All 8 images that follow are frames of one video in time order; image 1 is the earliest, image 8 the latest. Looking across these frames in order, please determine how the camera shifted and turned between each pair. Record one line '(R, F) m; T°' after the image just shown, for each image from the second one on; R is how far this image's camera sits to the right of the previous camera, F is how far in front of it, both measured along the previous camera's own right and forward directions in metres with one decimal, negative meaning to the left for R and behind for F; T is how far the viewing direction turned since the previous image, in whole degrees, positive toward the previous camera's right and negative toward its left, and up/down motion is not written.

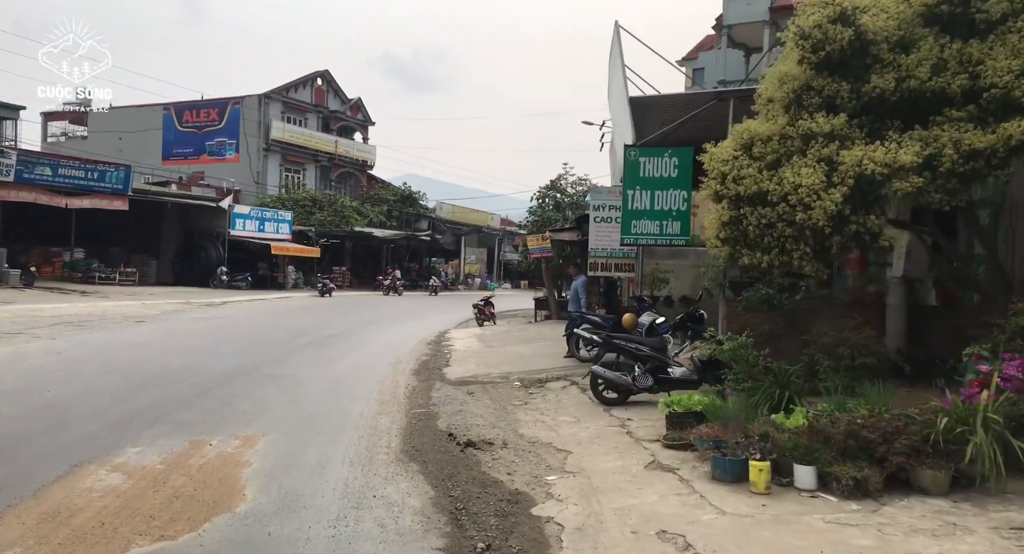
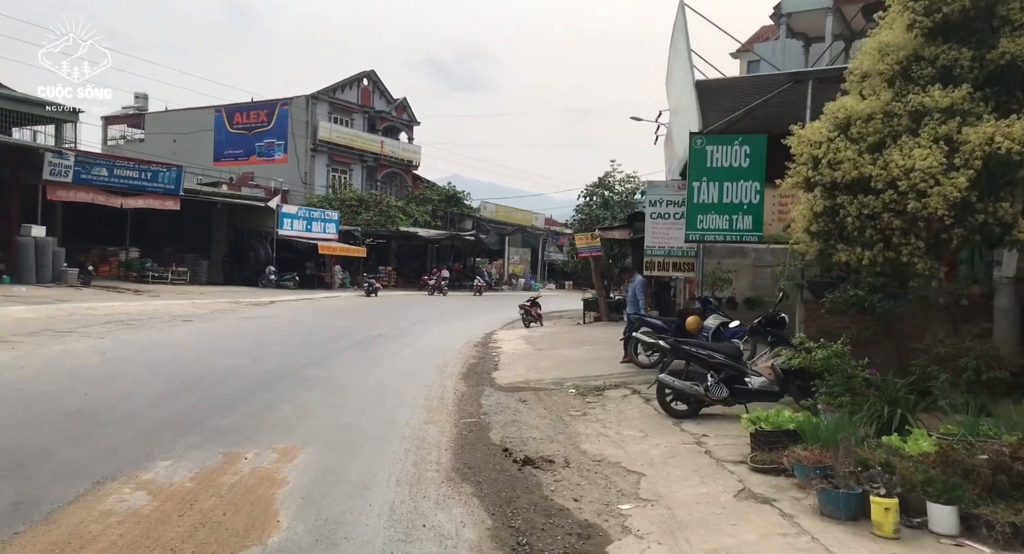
(-0.2, +0.6) m; -3°
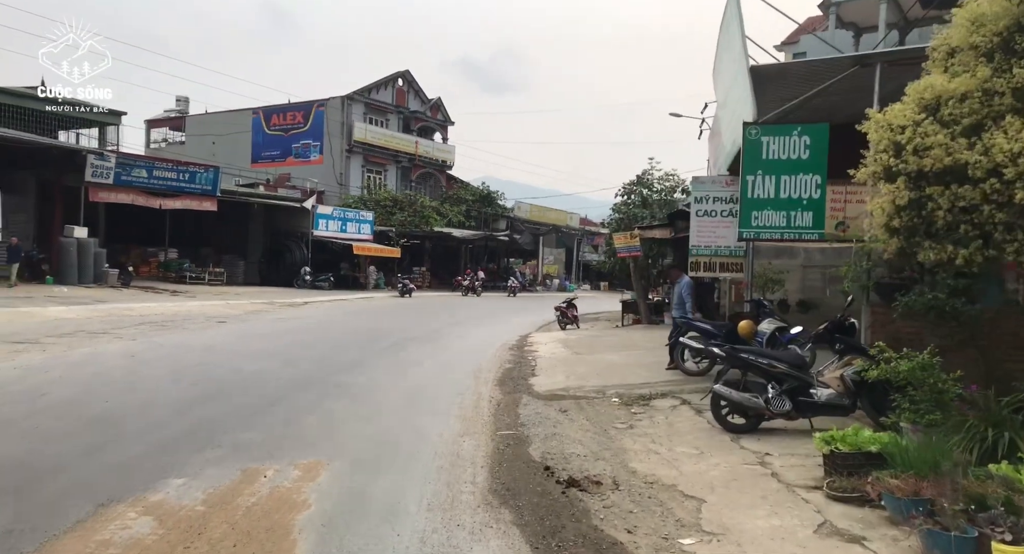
(-0.1, +0.5) m; -3°
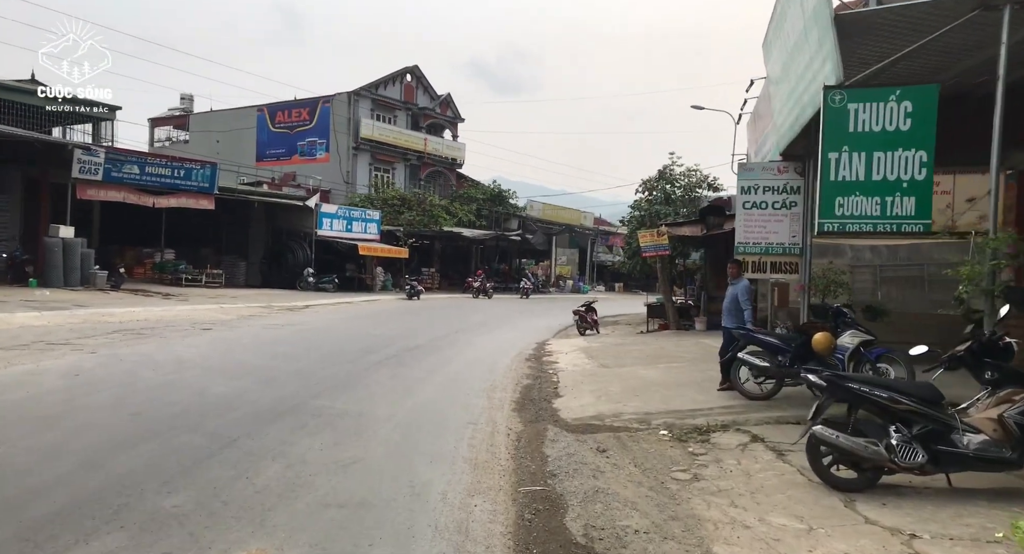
(-0.1, +1.7) m; -1°
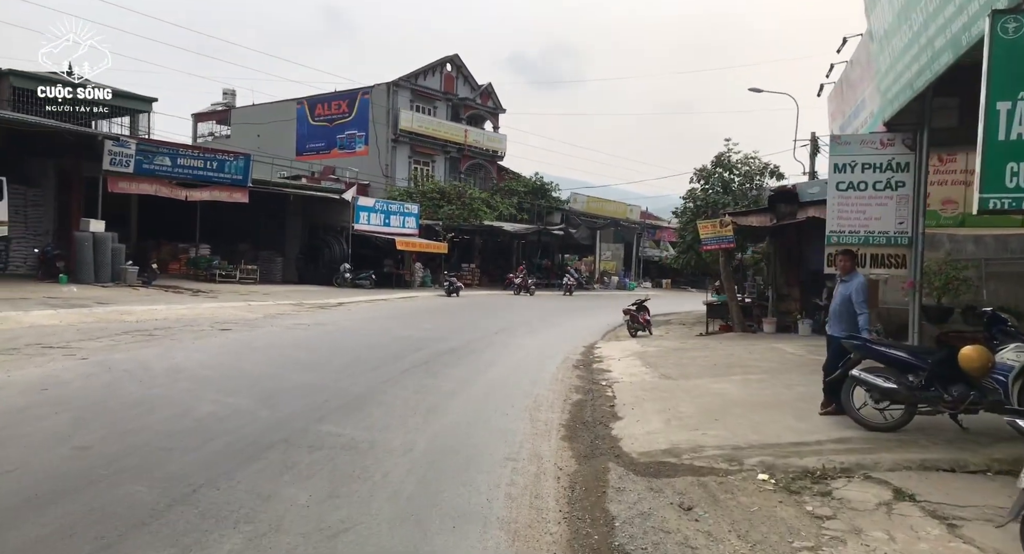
(-0.1, +1.6) m; -3°
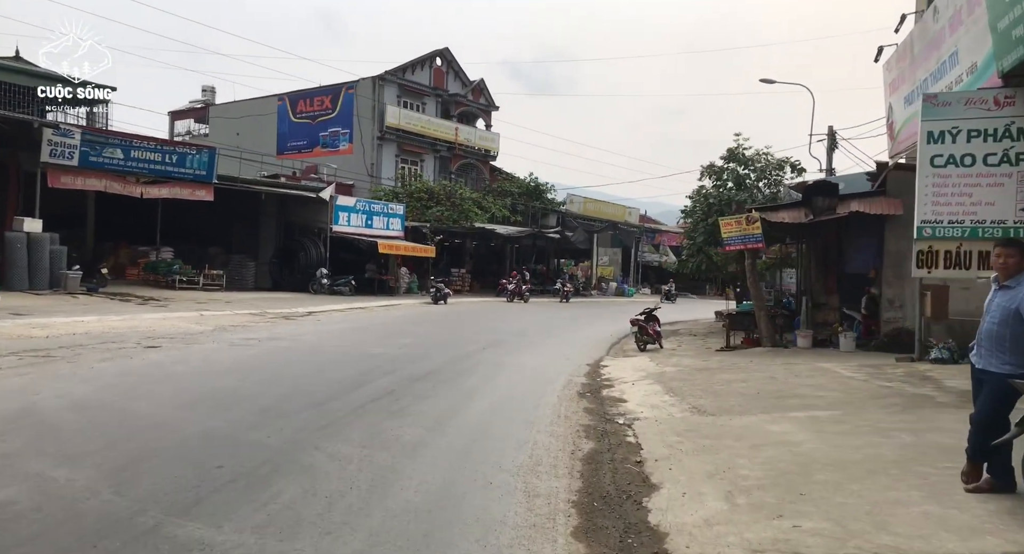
(+0.1, +2.5) m; 0°
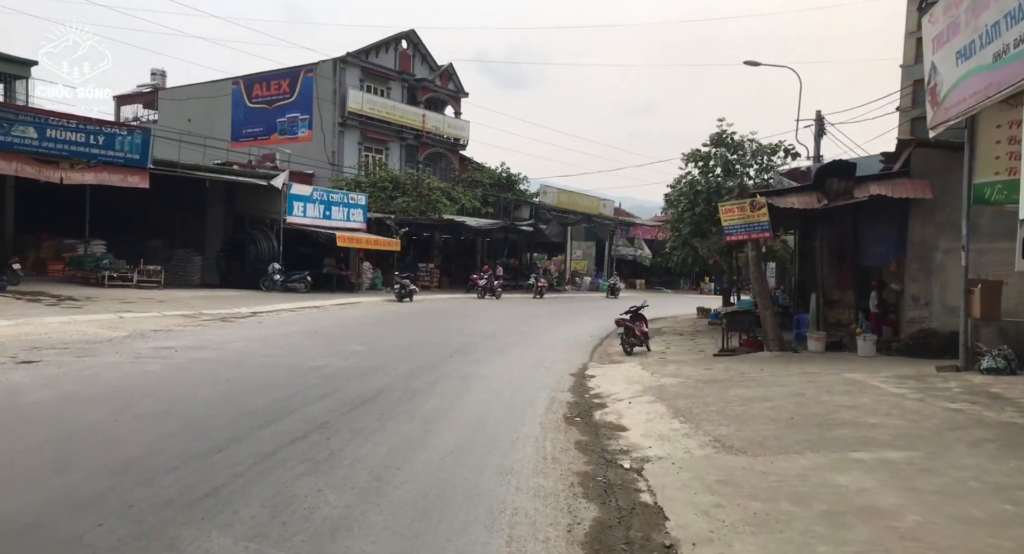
(0.0, +2.1) m; +2°
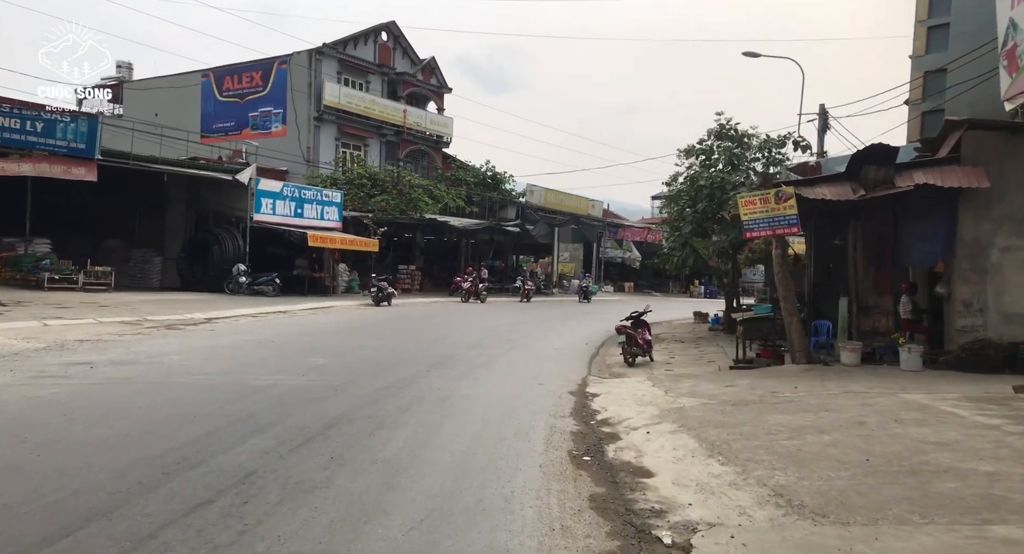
(-0.1, +1.8) m; +1°
